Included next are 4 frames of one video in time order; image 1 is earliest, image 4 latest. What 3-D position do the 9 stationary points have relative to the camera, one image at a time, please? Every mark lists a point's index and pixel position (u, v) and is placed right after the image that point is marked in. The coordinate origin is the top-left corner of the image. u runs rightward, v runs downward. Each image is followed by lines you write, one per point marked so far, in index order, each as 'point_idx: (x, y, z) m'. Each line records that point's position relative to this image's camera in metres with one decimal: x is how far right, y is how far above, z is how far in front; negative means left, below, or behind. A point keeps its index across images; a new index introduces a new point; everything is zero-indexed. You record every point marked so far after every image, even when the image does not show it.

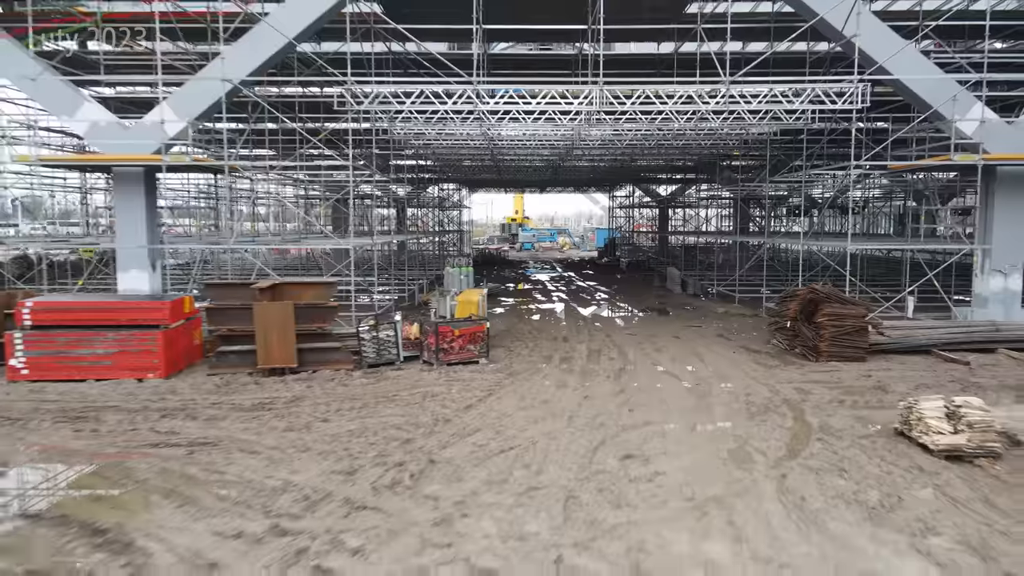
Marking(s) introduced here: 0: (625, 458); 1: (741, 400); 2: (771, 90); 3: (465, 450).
0: (+1.0, -1.4, +6.0) m
1: (+2.6, -1.3, +7.9) m
2: (+4.7, +3.6, +13.0) m
3: (-0.4, -1.4, +6.2) m
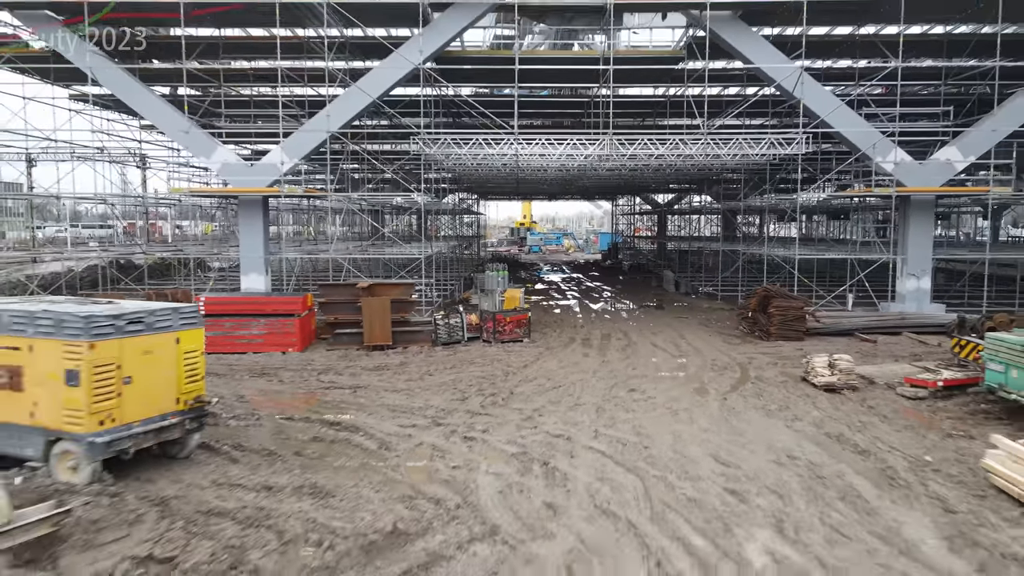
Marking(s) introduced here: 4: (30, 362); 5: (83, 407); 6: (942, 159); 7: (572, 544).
0: (+1.6, -1.4, +9.7) m
1: (+3.3, -1.2, +11.6) m
2: (+5.4, +3.6, +16.7) m
3: (+0.3, -1.4, +10.0) m
4: (-4.3, -0.7, +6.2) m
5: (-3.7, -1.0, +6.1) m
6: (+9.3, +2.8, +15.1) m
7: (+0.5, -1.9, +5.2) m
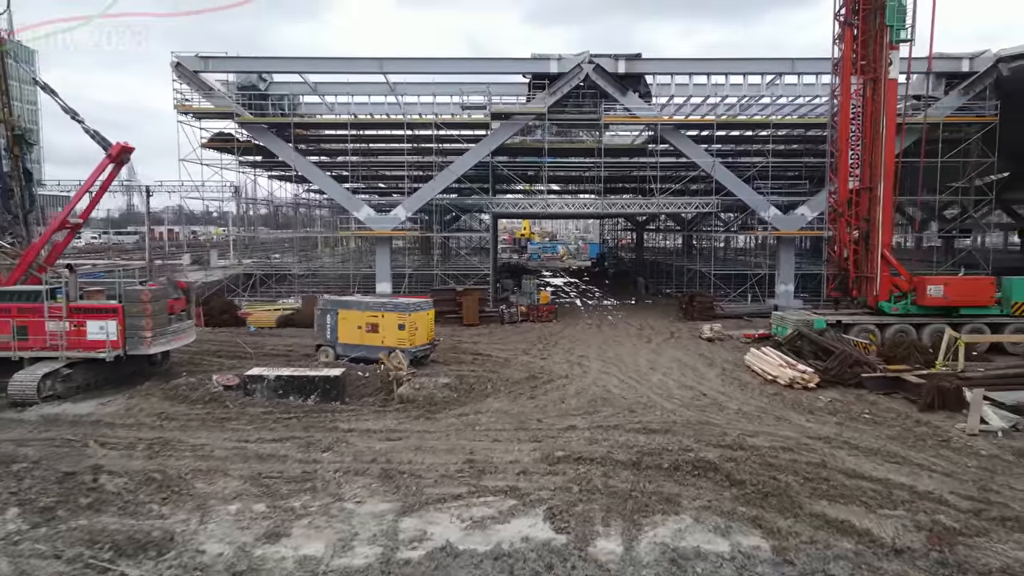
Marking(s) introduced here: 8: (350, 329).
0: (+2.9, -1.5, +19.8) m
1: (+4.4, -1.3, +21.8) m
2: (+6.5, +3.5, +26.9) m
3: (+1.5, -1.5, +20.1) m
4: (-3.0, -0.8, +16.2) m
5: (-2.4, -1.1, +16.1) m
6: (+10.4, +2.7, +25.4) m
7: (+1.8, -2.0, +15.3) m
8: (-3.9, -1.0, +16.6) m
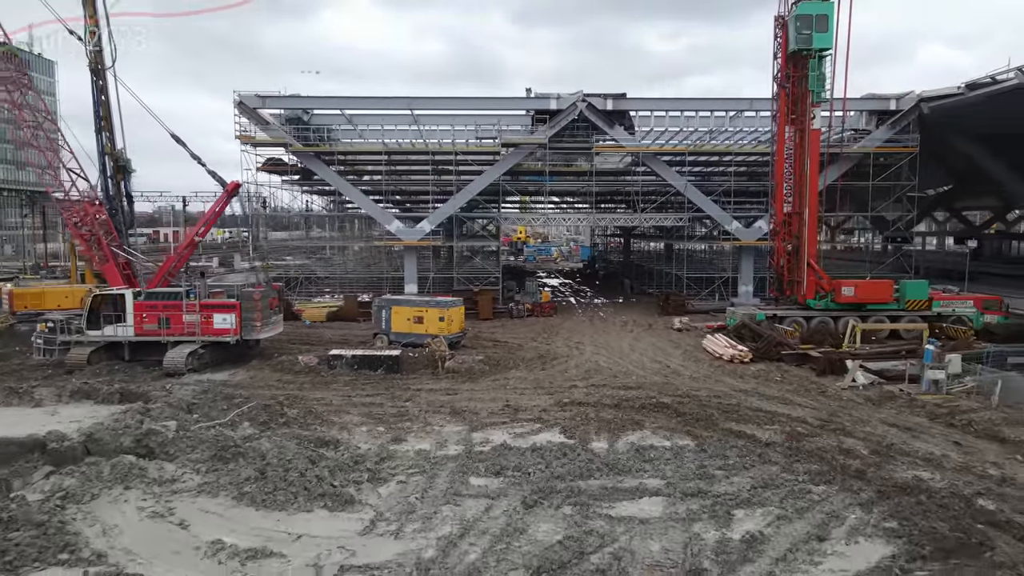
0: (+3.2, -1.5, +24.9) m
1: (+4.8, -1.4, +26.9) m
2: (+6.7, +3.5, +32.0) m
3: (+1.8, -1.6, +25.1) m
4: (-2.6, -0.8, +21.2) m
5: (-2.0, -1.2, +21.1) m
6: (+10.7, +2.7, +30.6) m
7: (+2.2, -2.0, +20.3) m
8: (-3.5, -1.0, +21.6) m
